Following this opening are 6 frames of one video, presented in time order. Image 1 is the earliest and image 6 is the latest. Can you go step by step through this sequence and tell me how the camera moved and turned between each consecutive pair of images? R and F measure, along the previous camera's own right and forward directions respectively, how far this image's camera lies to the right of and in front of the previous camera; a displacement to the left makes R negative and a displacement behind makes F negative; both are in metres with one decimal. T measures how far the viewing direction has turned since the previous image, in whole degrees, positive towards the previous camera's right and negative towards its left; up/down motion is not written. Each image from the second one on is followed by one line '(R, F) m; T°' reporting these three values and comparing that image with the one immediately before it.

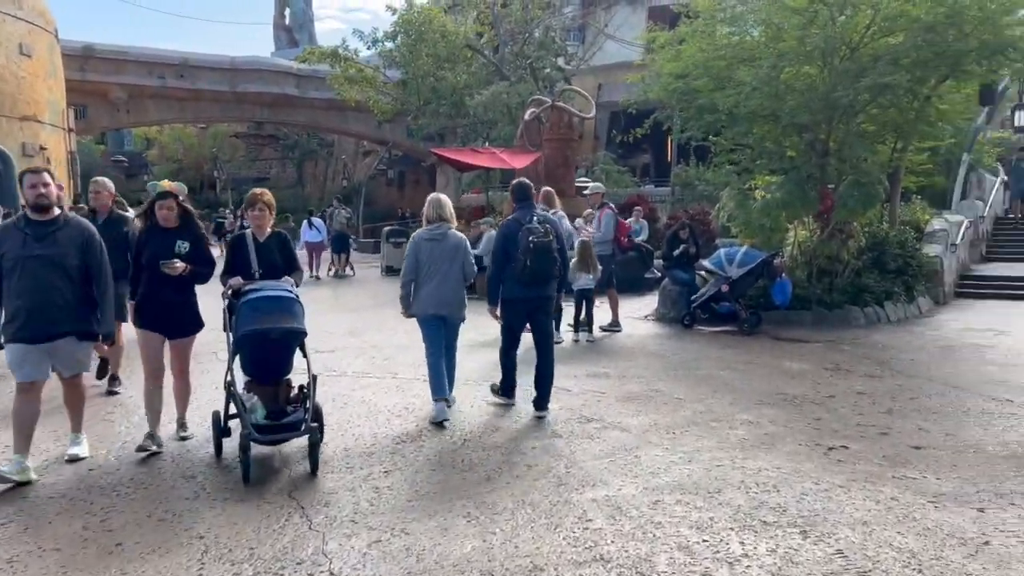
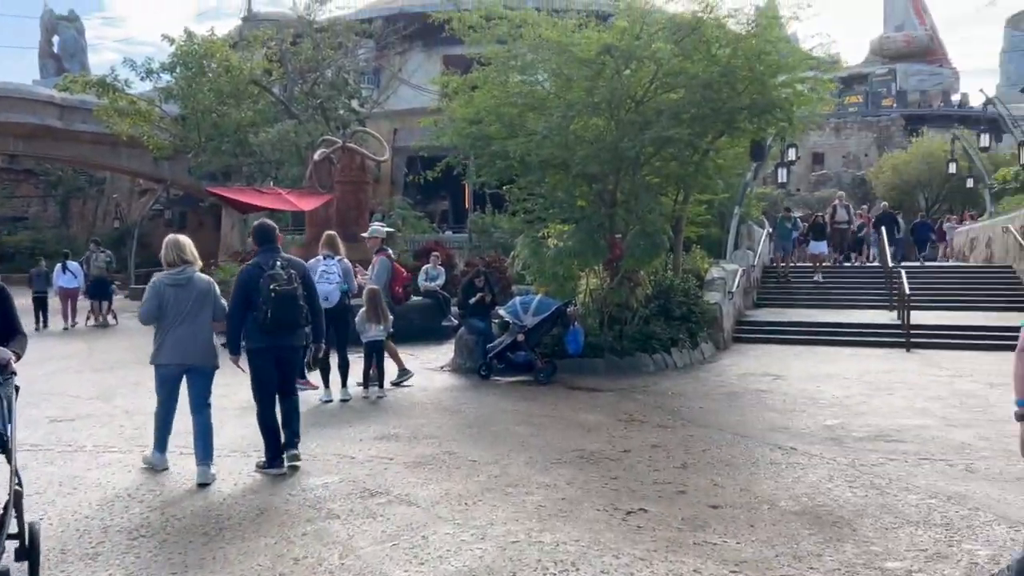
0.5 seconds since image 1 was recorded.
(+0.2, +0.7) m; +14°
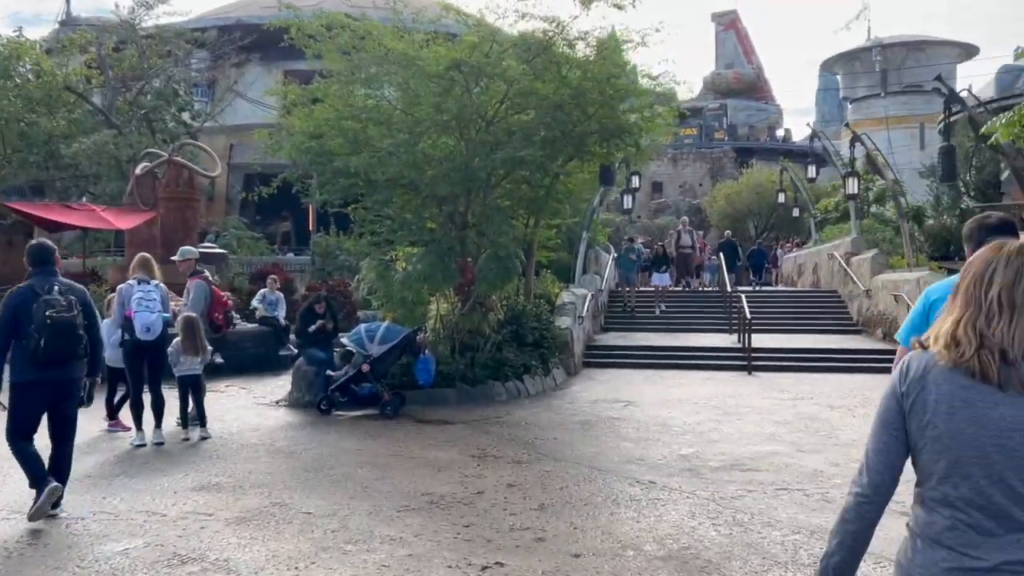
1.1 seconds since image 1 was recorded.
(+0.1, +0.6) m; +10°
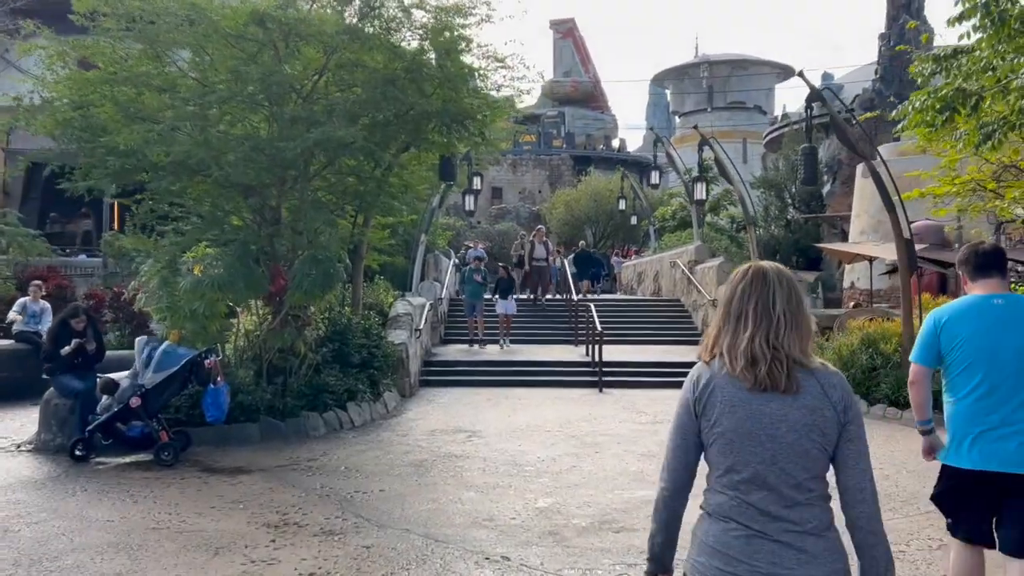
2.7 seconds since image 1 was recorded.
(+0.2, +1.8) m; +11°
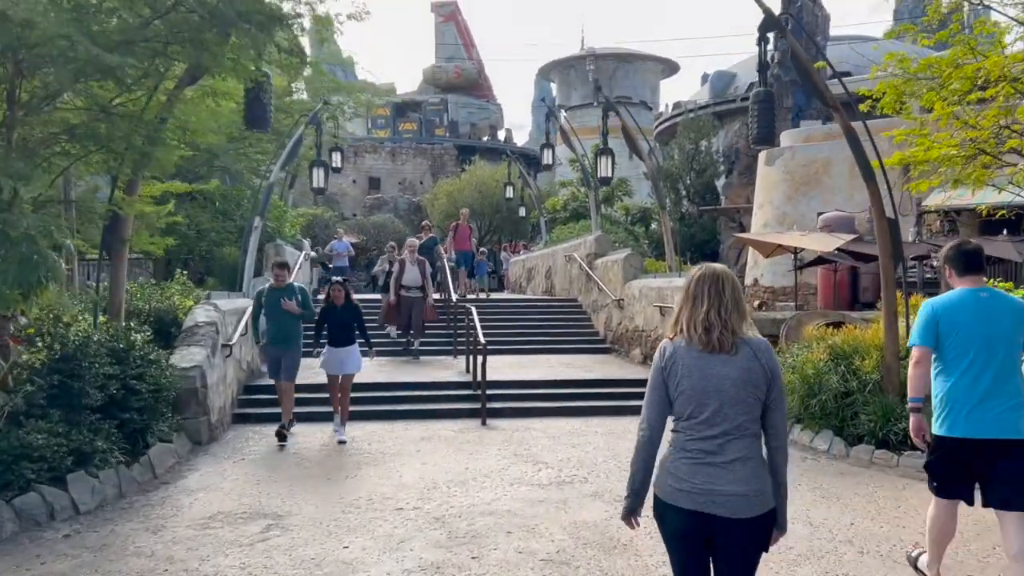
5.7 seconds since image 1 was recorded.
(+0.4, +3.6) m; +8°
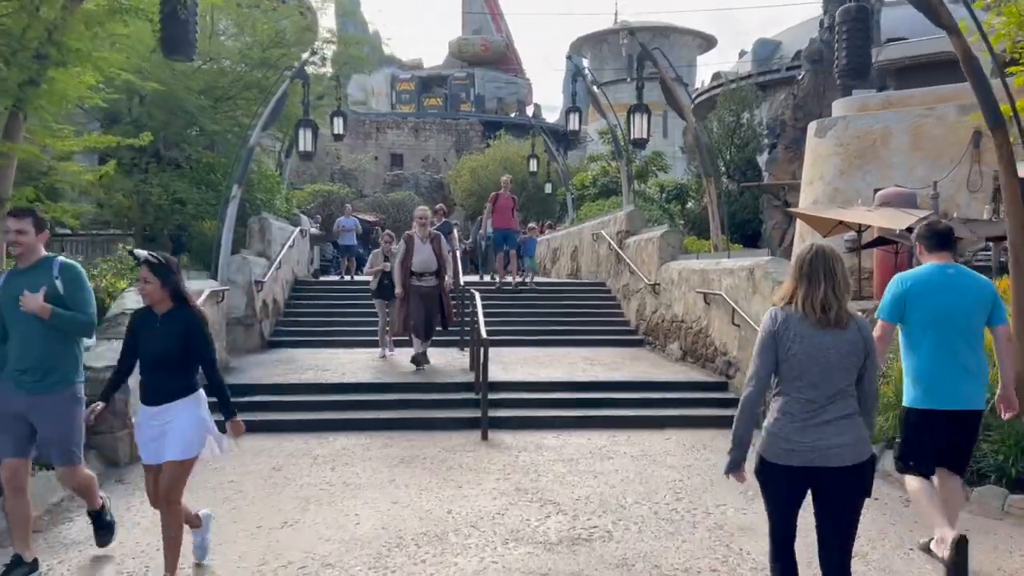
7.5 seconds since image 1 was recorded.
(+0.2, +2.0) m; -2°
